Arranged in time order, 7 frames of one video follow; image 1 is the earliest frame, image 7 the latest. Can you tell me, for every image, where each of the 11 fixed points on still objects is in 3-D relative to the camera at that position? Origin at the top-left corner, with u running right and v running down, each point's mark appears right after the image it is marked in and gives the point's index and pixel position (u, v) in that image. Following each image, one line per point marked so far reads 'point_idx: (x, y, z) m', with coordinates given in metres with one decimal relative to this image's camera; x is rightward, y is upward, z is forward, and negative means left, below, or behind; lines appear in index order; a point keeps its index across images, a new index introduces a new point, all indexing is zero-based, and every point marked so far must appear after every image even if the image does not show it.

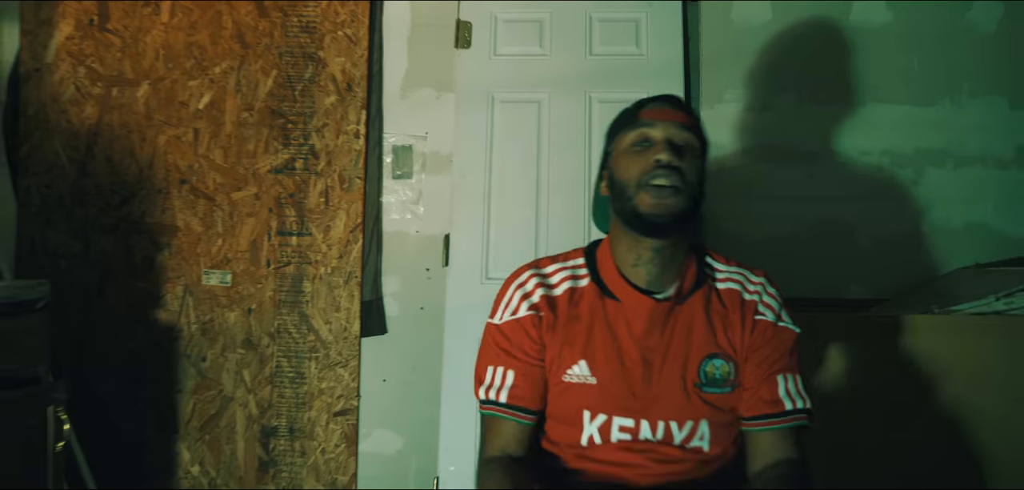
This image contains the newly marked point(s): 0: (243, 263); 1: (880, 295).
0: (-2.0, -0.1, +2.4) m
1: (+2.6, -0.4, +2.3) m
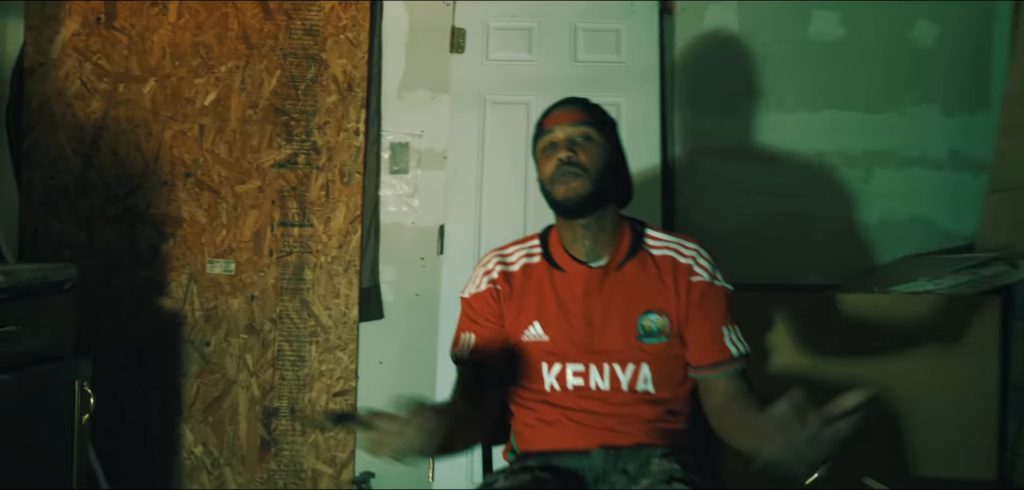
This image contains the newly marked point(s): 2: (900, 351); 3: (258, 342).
0: (-2.1, -0.1, +2.5) m
1: (+2.5, -0.3, +2.6) m
2: (+2.6, -0.7, +2.0) m
3: (-2.0, -0.8, +2.5) m
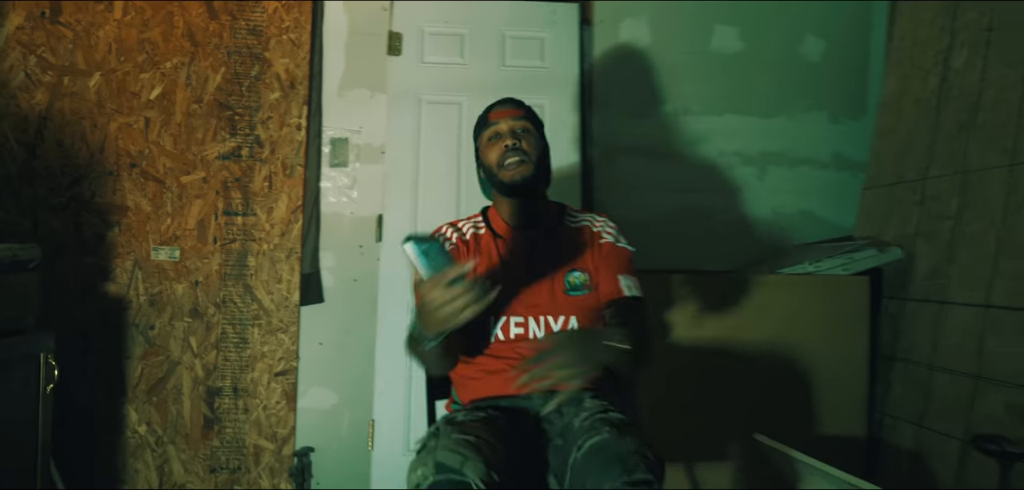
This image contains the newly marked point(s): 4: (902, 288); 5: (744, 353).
0: (-2.6, 0.0, +2.6) m
1: (+1.9, -0.2, +2.8) m
2: (+2.0, -0.6, +2.3) m
3: (-2.6, -0.7, +2.6) m
4: (+3.0, -0.3, +2.4) m
5: (+1.7, -0.8, +2.3) m
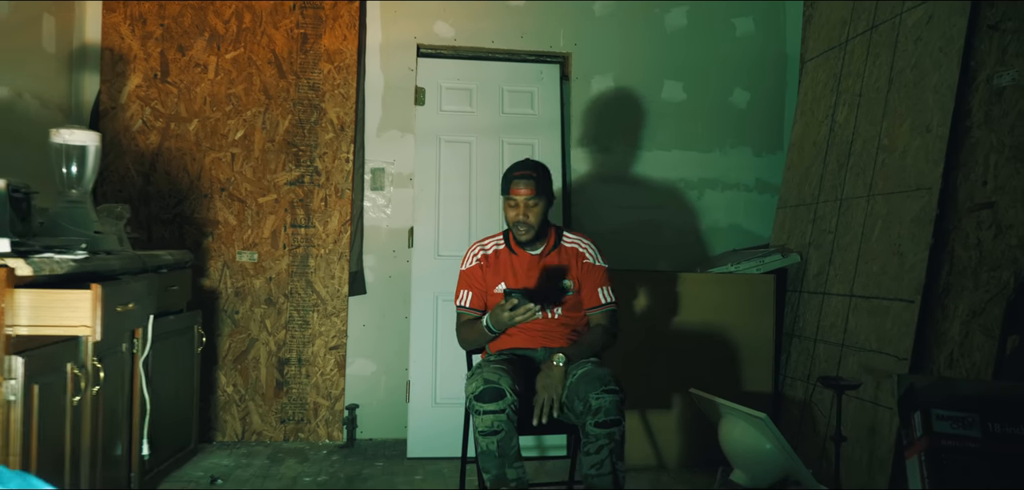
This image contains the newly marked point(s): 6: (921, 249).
0: (-2.7, 0.0, +3.4) m
1: (+1.9, -0.3, +3.7) m
2: (+2.0, -0.7, +3.2) m
3: (-2.6, -0.7, +3.4) m
4: (+3.0, -0.4, +3.3) m
5: (+1.7, -0.8, +3.1) m
6: (+3.3, 0.0, +2.6) m
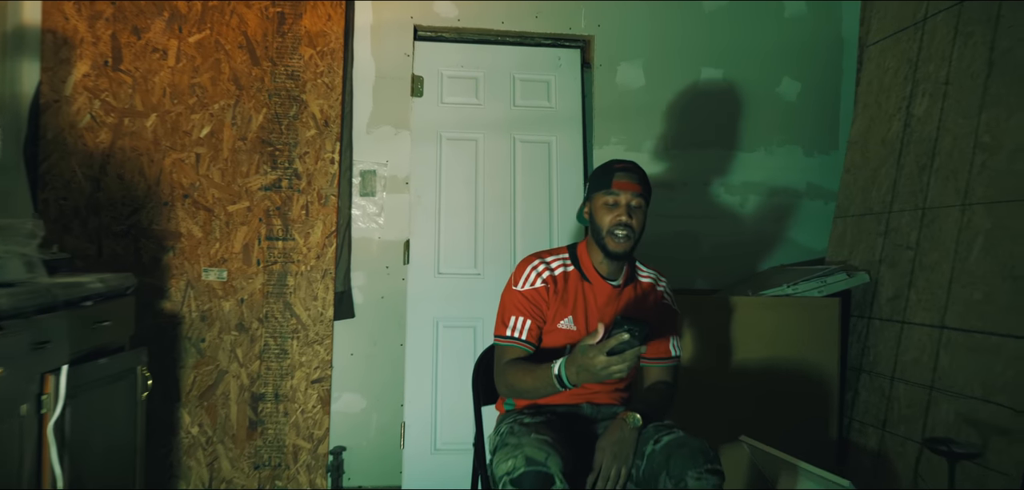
0: (-2.5, -0.2, +2.9) m
1: (+2.0, -0.4, +3.2) m
2: (+2.1, -0.8, +2.6) m
3: (-2.5, -0.9, +2.9) m
4: (+3.1, -0.5, +2.7) m
5: (+1.8, -1.0, +2.6) m
6: (+3.5, -0.2, +2.1) m
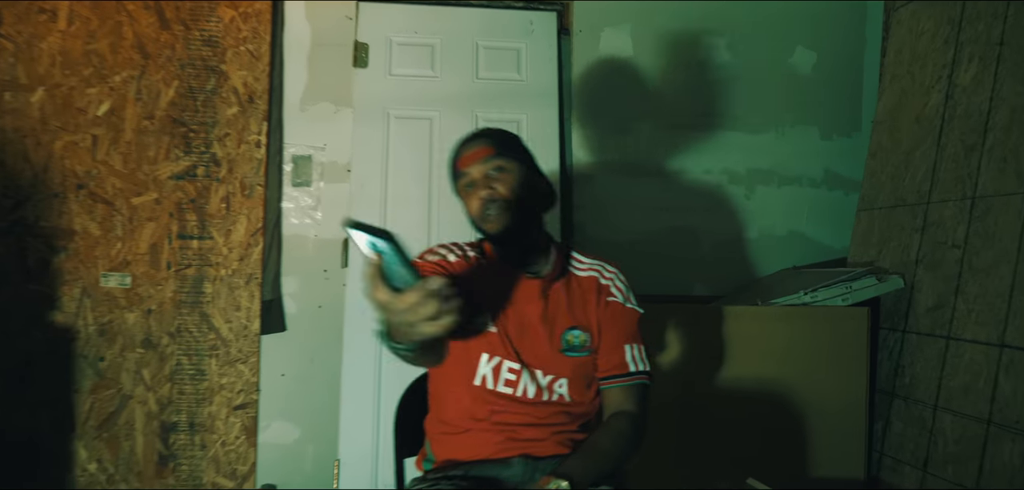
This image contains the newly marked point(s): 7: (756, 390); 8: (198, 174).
0: (-2.9, -0.2, +2.4) m
1: (+1.7, -0.4, +2.7) m
2: (+1.8, -0.8, +2.2) m
3: (-2.8, -0.9, +2.5) m
4: (+2.8, -0.5, +2.3) m
5: (+1.5, -1.0, +2.1) m
6: (+3.2, -0.2, +1.6) m
7: (+1.7, -1.0, +2.1) m
8: (-2.4, +0.6, +2.5) m
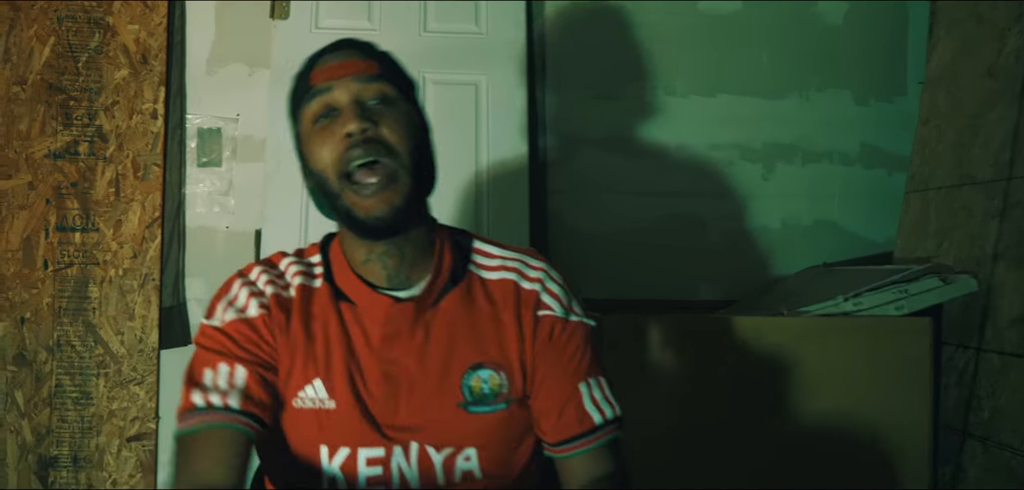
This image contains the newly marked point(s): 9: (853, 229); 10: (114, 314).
0: (-3.1, -0.1, +2.0) m
1: (+1.4, -0.3, +2.1) m
2: (+1.6, -0.8, +1.6) m
3: (-3.0, -0.8, +2.0) m
4: (+2.5, -0.5, +1.7) m
5: (+1.2, -0.9, +1.6) m
6: (+2.9, -0.1, +1.0) m
7: (+1.4, -0.9, +1.6) m
8: (-2.7, +0.6, +2.0) m
9: (+2.3, +0.1, +2.2) m
10: (-2.5, -0.4, +2.0) m
